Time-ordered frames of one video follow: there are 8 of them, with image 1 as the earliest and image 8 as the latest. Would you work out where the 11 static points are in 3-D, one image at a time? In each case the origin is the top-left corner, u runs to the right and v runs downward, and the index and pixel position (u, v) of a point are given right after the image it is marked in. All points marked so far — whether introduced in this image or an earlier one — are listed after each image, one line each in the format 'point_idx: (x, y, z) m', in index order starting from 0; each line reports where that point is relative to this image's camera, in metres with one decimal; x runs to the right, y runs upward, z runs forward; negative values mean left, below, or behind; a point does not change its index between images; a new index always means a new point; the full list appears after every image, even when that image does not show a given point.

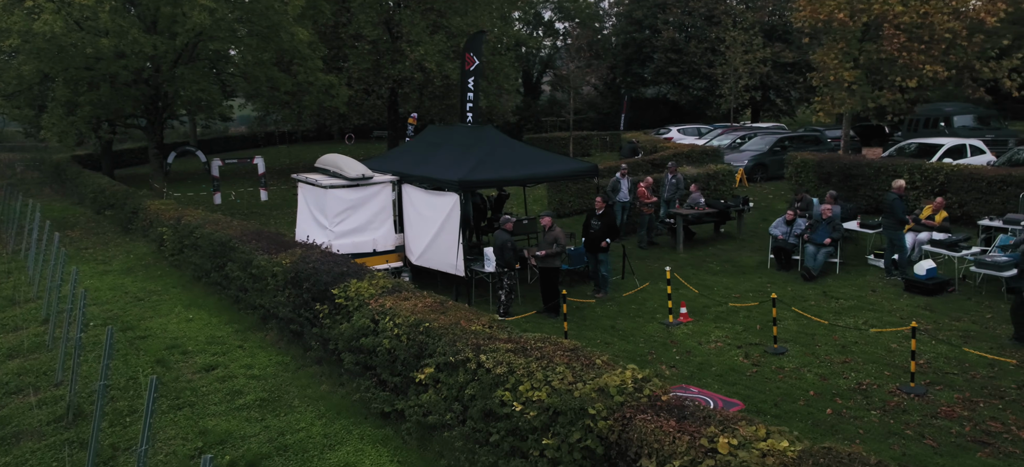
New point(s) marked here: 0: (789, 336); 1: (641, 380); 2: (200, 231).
0: (+3.8, -1.4, +11.2) m
1: (+1.1, -1.3, +7.0) m
2: (-6.9, +0.1, +18.1) m
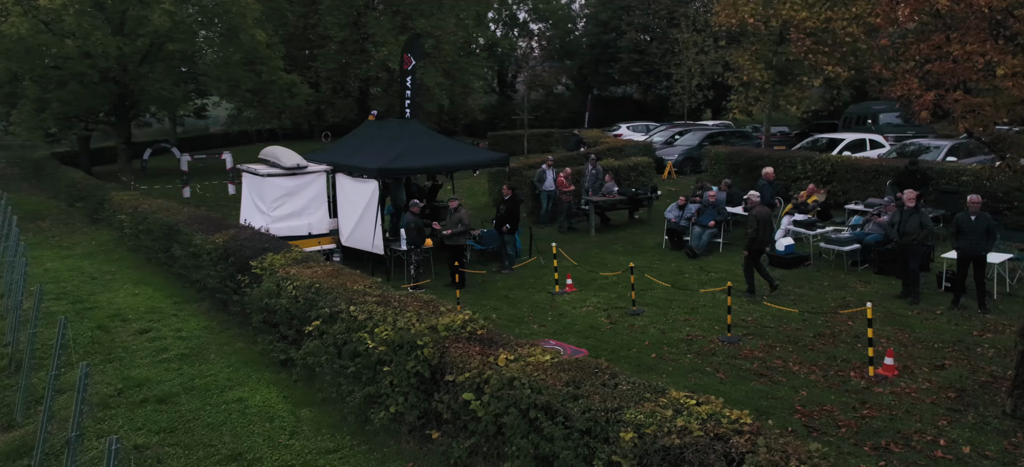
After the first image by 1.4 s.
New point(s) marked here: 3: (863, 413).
0: (+2.2, -1.0, +12.9) m
1: (-0.5, -0.9, +8.6) m
2: (-8.7, +0.4, +19.6) m
3: (+3.5, -1.7, +8.0) m
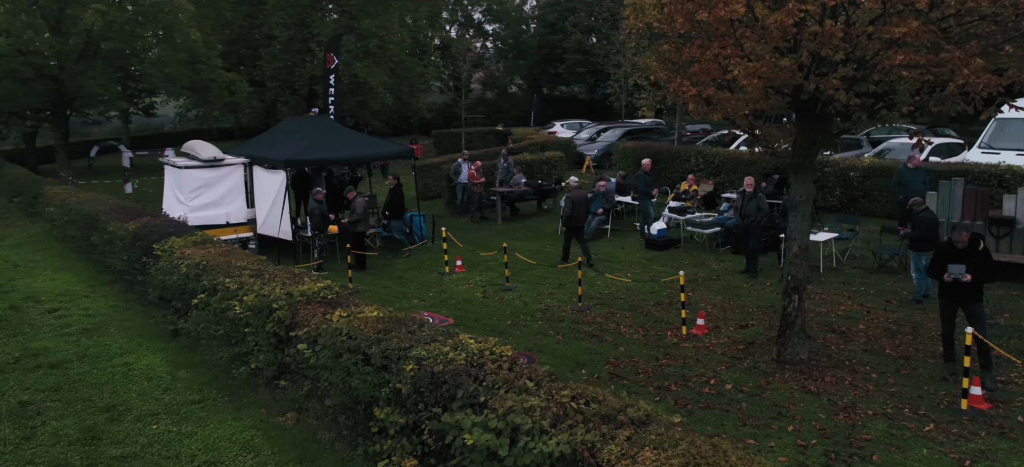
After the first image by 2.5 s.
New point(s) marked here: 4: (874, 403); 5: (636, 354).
0: (+0.2, -0.7, +14.1) m
1: (-2.2, -0.7, +9.7) m
2: (-10.9, +0.6, +20.4) m
3: (+1.7, -1.4, +9.3) m
4: (+3.4, -1.6, +7.6) m
5: (+1.5, -1.4, +9.6) m
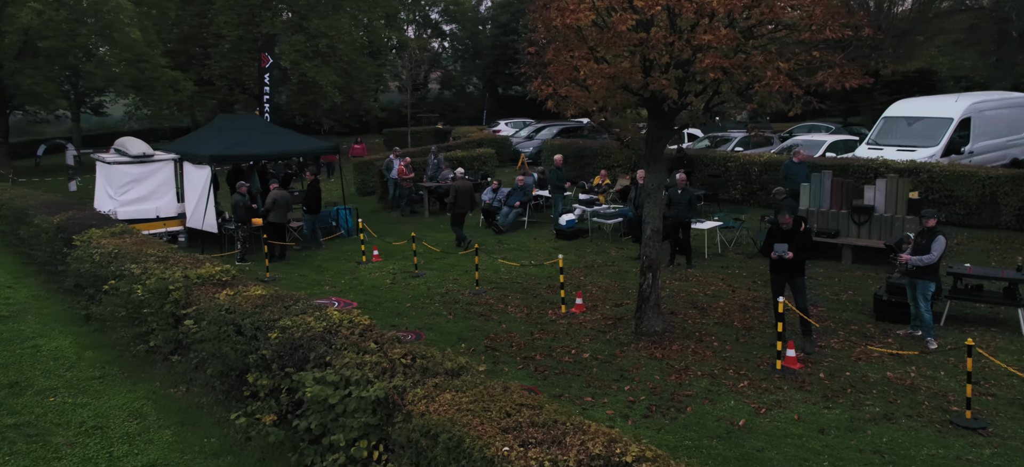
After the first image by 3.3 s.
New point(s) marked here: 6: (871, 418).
0: (-1.4, -0.6, +14.8) m
1: (-3.7, -0.5, +10.4) m
2: (-12.8, +0.8, +20.6) m
3: (+0.3, -1.2, +10.1) m
4: (+2.0, -1.4, +8.5) m
5: (0.0, -1.2, +10.4) m
6: (+3.0, -1.5, +6.9) m
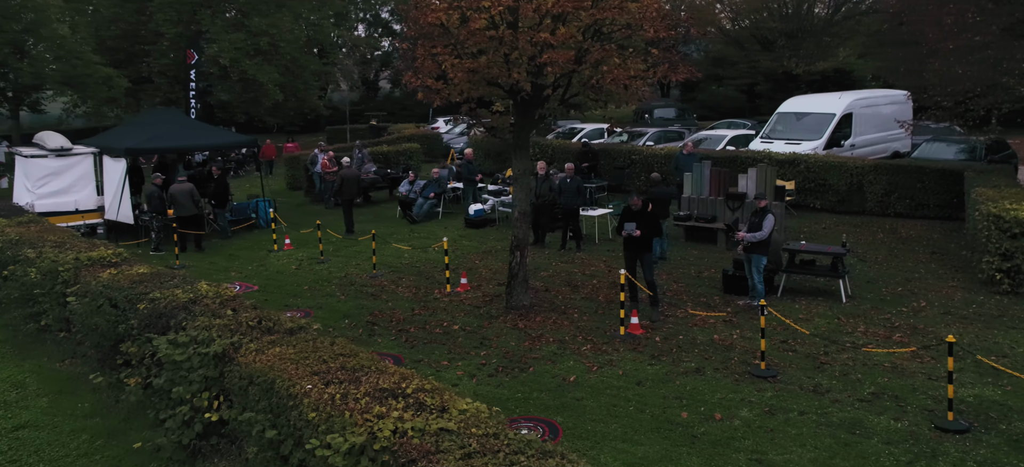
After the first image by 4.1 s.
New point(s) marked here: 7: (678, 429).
0: (-3.2, -0.3, +15.4) m
1: (-5.3, -0.3, +10.8) m
2: (-14.9, +0.9, +20.6) m
3: (-1.3, -1.0, +10.8) m
4: (+0.6, -1.1, +9.3) m
5: (-1.5, -1.0, +11.1) m
6: (+1.6, -1.3, +7.7) m
7: (+1.3, -1.5, +6.4) m
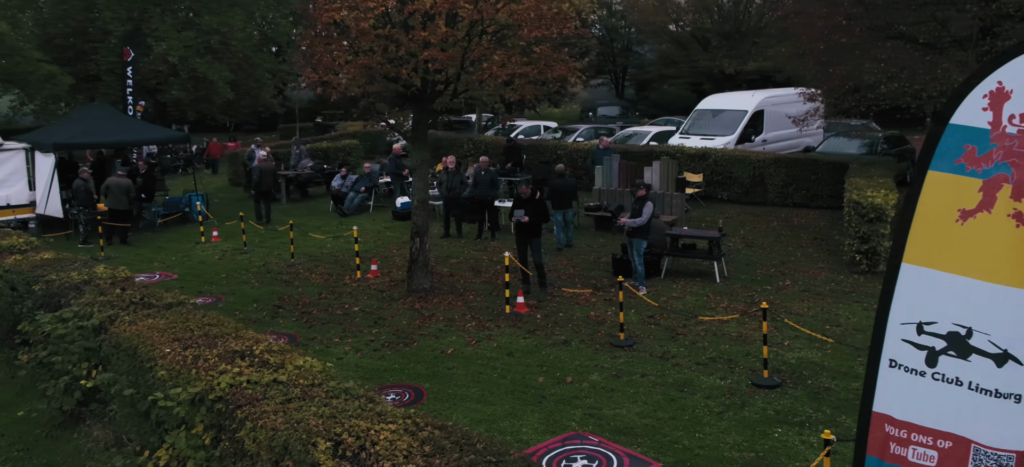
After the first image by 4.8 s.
0: (-4.8, -0.2, +15.8) m
1: (-6.6, -0.1, +11.1) m
2: (-16.7, +1.0, +20.5) m
3: (-2.6, -0.8, +11.2) m
4: (-0.7, -1.0, +9.8) m
5: (-2.9, -0.8, +11.5) m
6: (+0.4, -1.1, +8.2) m
7: (+0.2, -1.4, +7.0) m
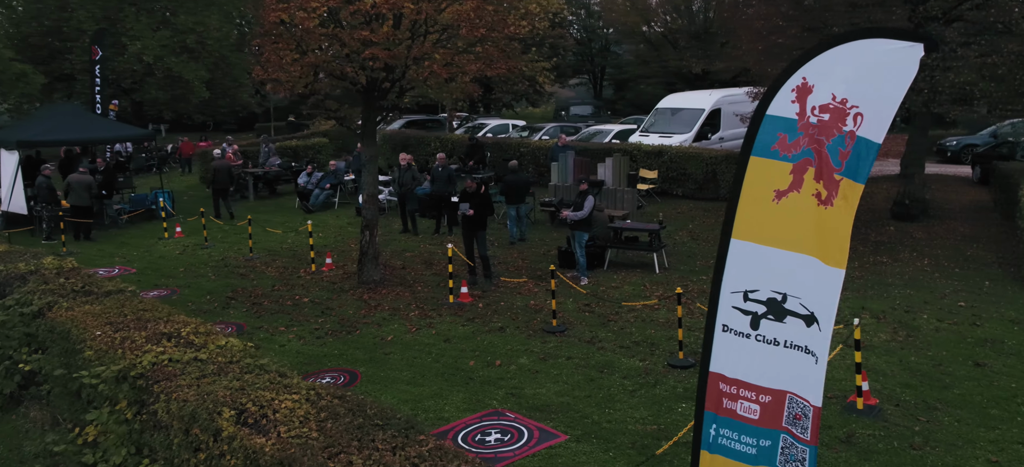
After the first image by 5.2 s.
0: (-5.6, -0.1, +15.9) m
1: (-7.3, 0.0, +11.2) m
2: (-17.6, +1.1, +20.4) m
3: (-3.3, -0.8, +11.5) m
4: (-1.4, -0.9, +10.1) m
5: (-3.6, -0.7, +11.7) m
6: (-0.2, -1.0, +8.5) m
7: (-0.5, -1.3, +7.3) m
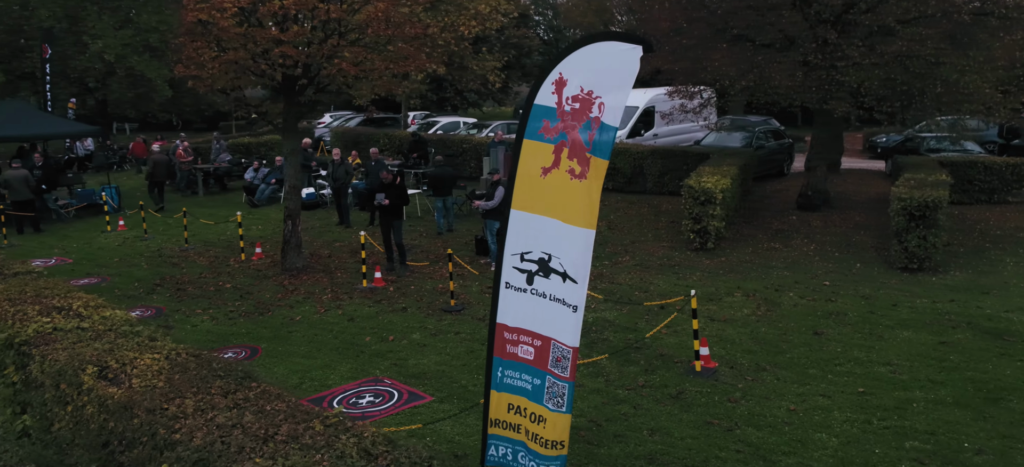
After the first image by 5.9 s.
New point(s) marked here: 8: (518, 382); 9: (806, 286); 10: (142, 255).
0: (-6.9, 0.0, +16.3) m
1: (-8.5, +0.1, +11.5) m
2: (-19.0, +1.2, +20.4) m
3: (-4.5, -0.6, +11.9) m
4: (-2.5, -0.7, +10.5) m
5: (-4.8, -0.6, +12.1) m
6: (-1.3, -0.9, +9.0) m
7: (-1.5, -1.1, +7.8) m
8: (0.0, -0.8, +4.3) m
9: (+3.1, -0.5, +8.5) m
10: (-6.4, -0.4, +13.9) m
